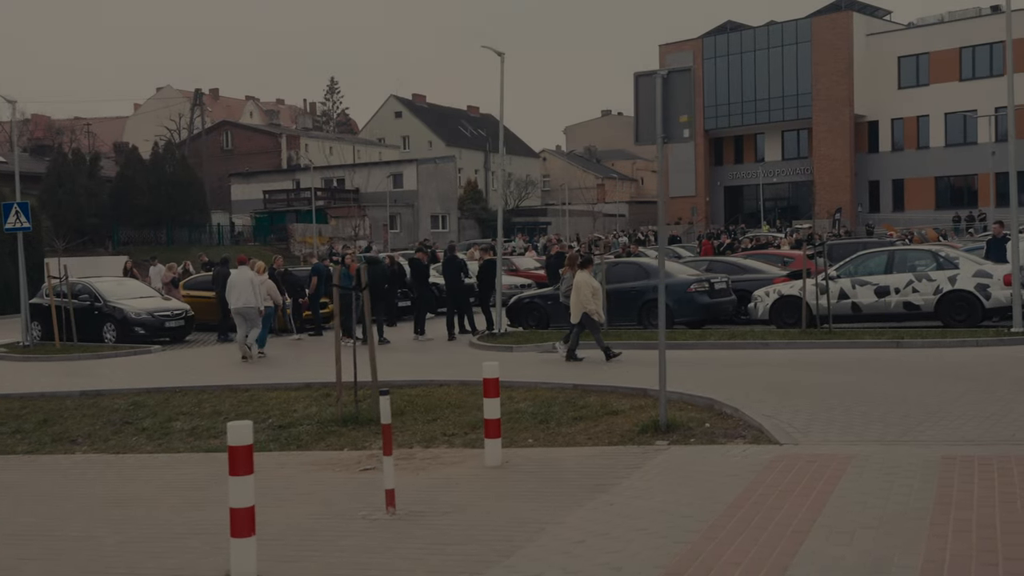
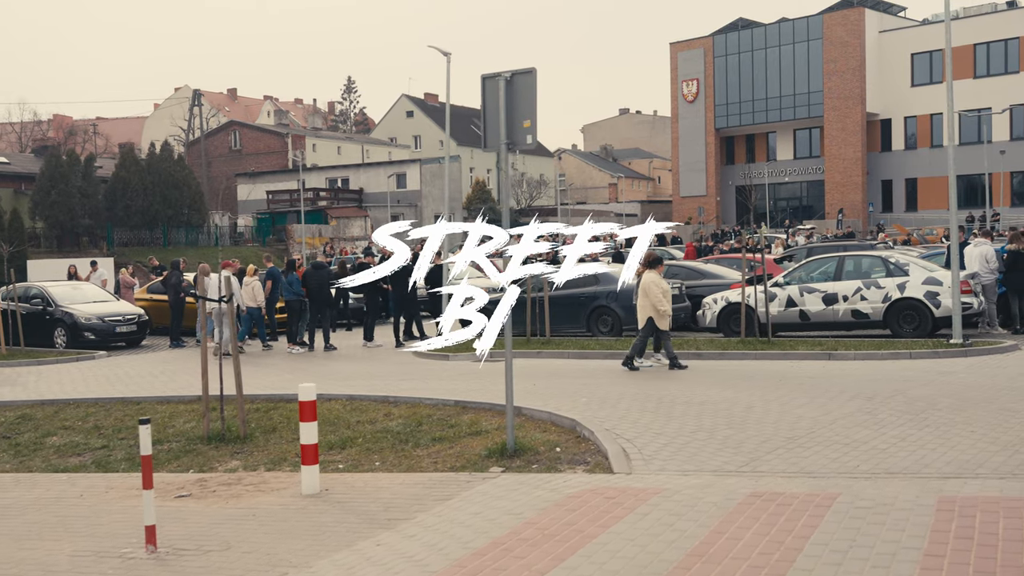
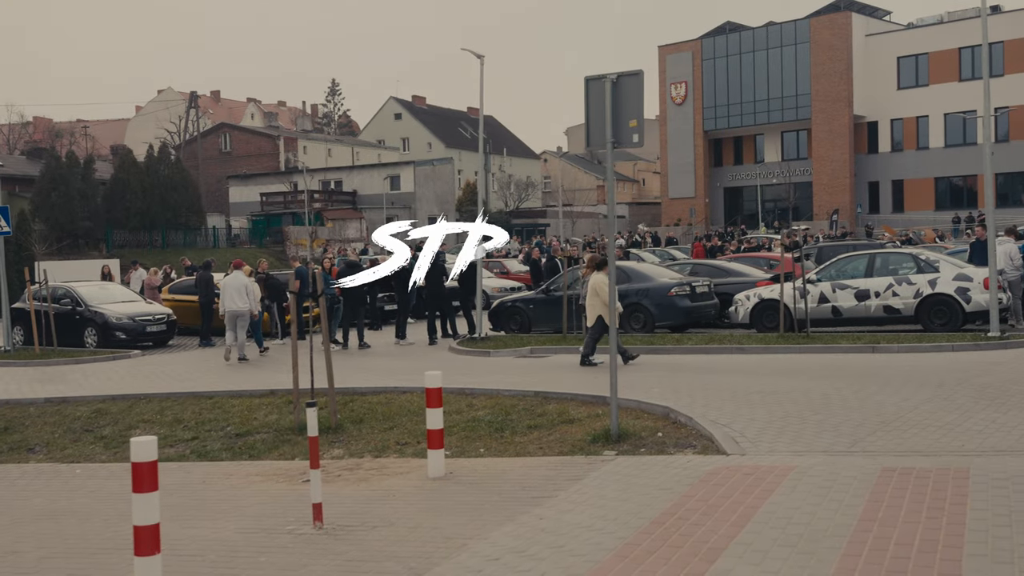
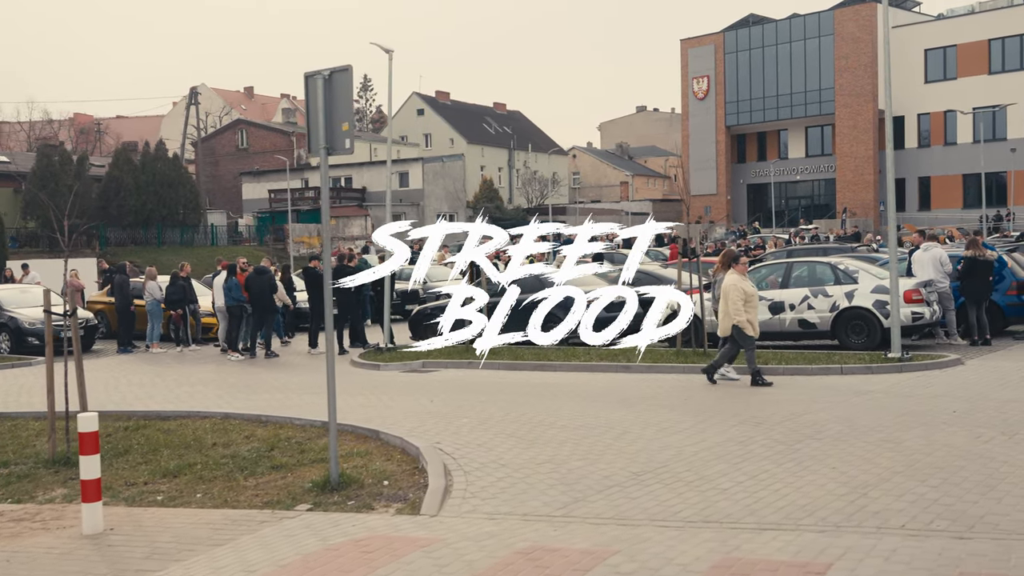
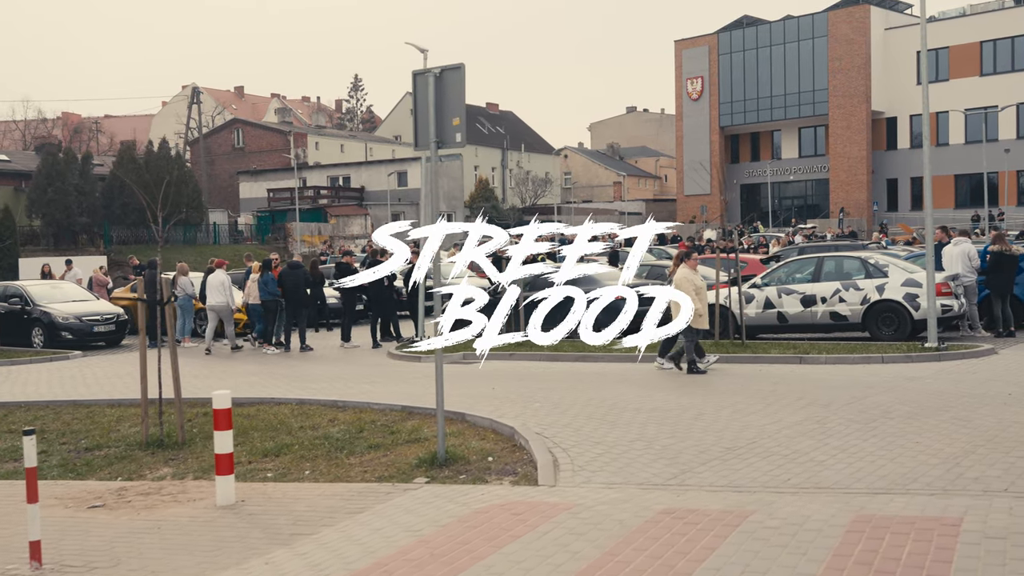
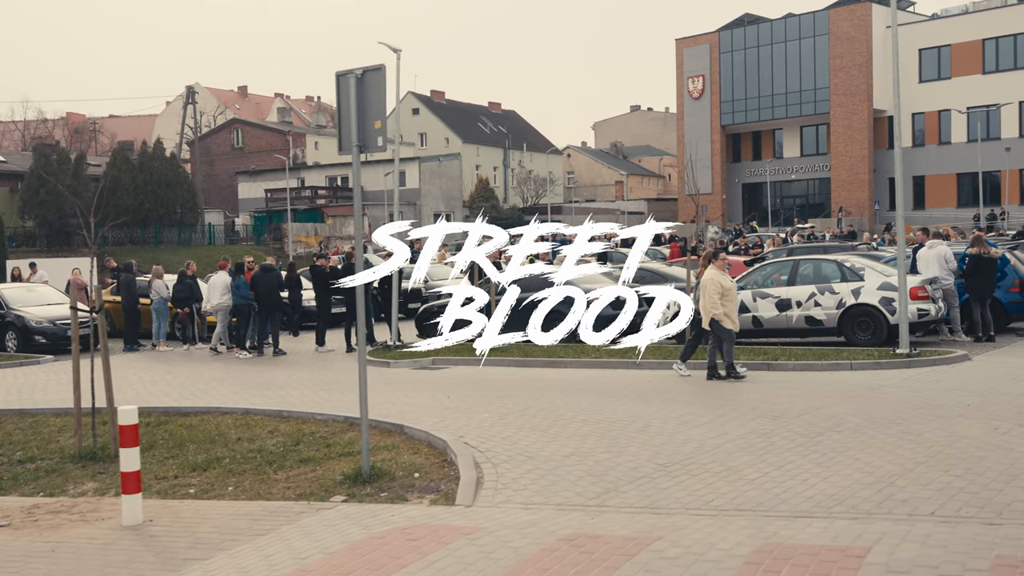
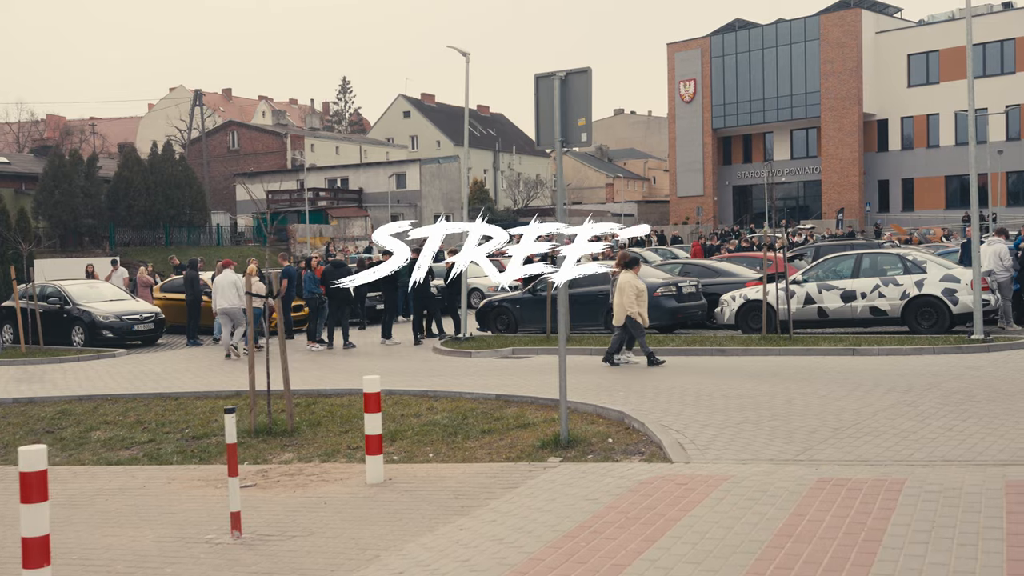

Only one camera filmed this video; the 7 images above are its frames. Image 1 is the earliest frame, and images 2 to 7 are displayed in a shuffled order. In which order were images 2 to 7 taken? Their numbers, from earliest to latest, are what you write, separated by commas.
3, 7, 2, 5, 6, 4
